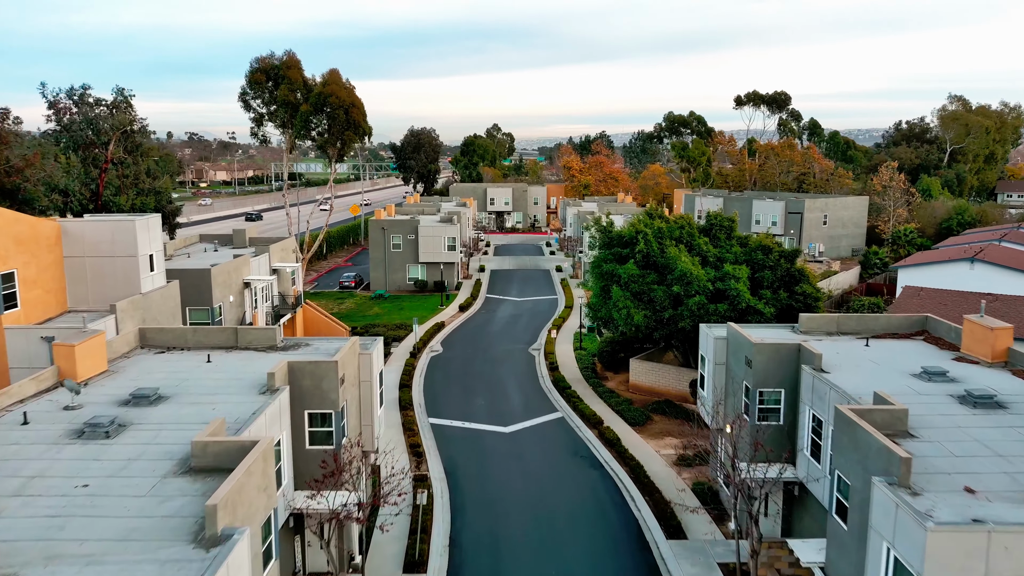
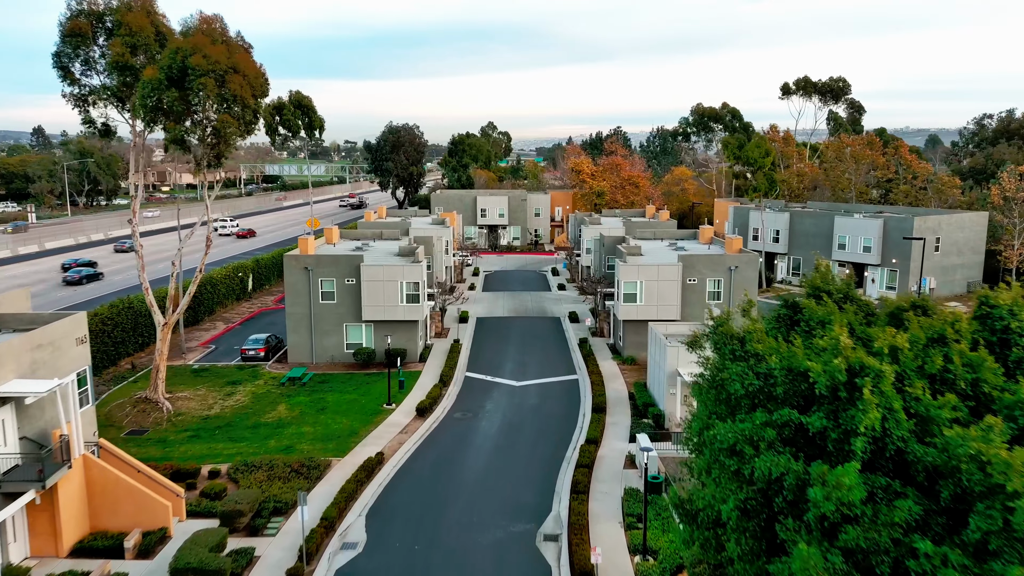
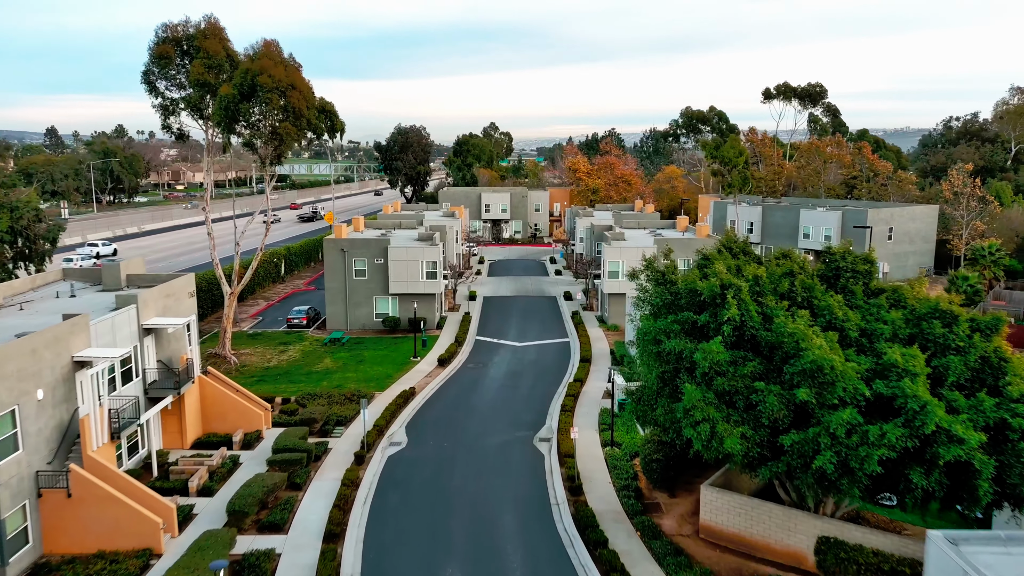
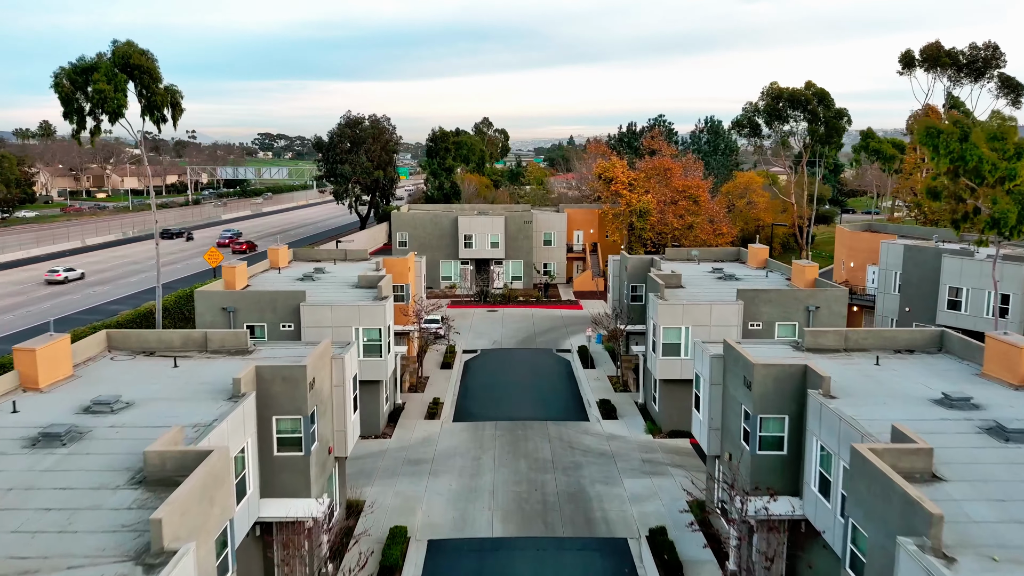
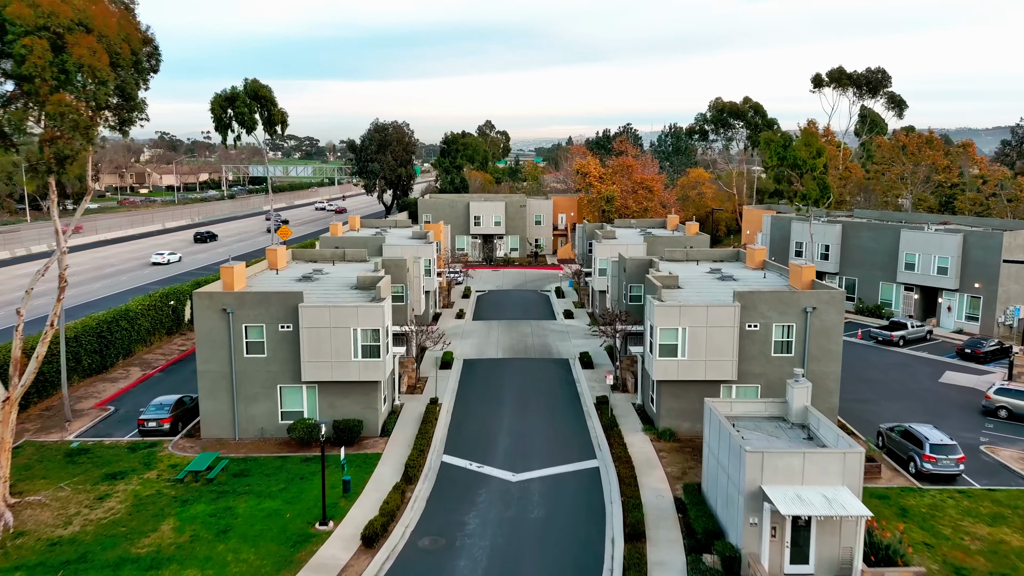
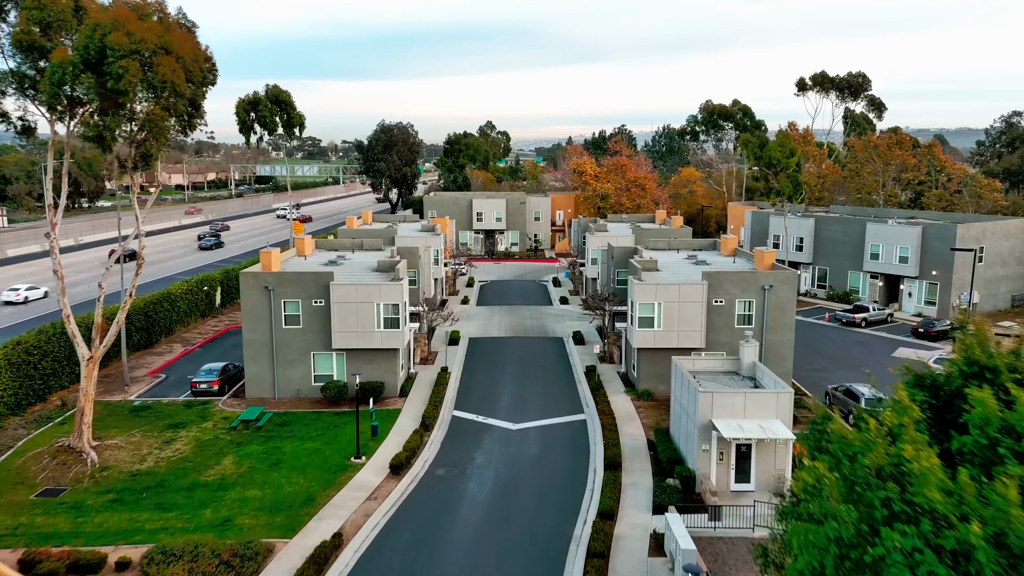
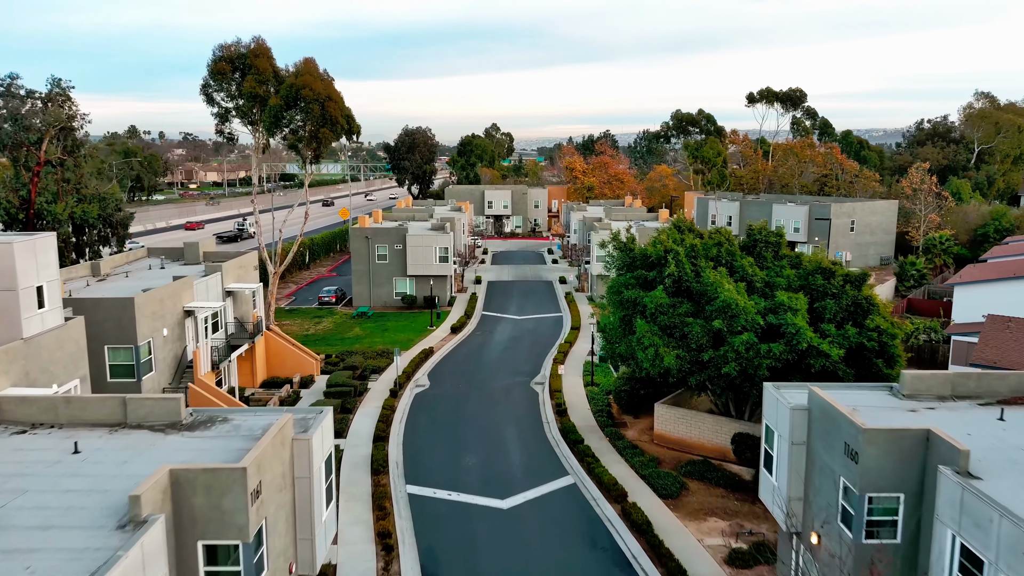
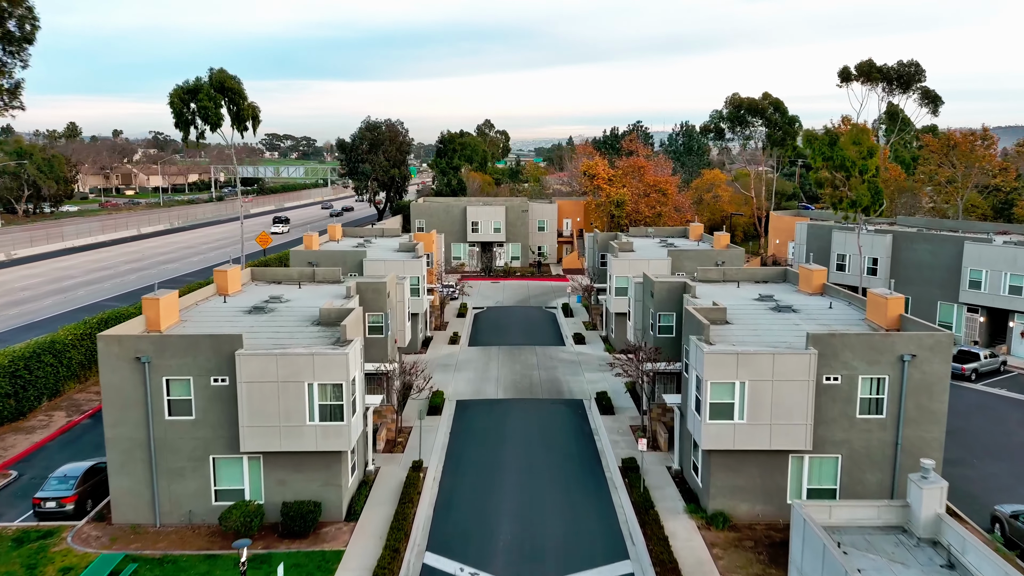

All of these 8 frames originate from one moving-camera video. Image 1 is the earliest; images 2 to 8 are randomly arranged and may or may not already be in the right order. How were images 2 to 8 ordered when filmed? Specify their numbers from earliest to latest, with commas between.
7, 3, 2, 6, 5, 8, 4
